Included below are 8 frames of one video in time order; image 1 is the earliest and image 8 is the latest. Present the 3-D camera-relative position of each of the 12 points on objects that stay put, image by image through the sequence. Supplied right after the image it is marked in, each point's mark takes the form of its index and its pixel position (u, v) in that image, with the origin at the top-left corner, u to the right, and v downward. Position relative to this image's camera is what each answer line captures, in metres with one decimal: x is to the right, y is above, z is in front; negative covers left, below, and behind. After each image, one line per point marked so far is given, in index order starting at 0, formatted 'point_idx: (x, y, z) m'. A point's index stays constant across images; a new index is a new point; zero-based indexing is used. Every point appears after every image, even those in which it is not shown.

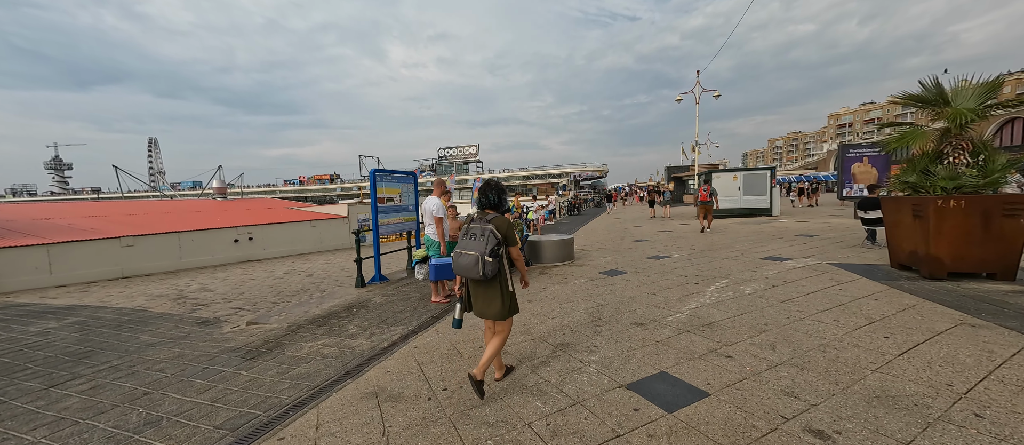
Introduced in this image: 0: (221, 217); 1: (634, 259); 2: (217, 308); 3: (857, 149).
0: (-11.9, +0.2, +14.5) m
1: (+2.6, -0.8, +7.8) m
2: (-4.9, -1.4, +5.9) m
3: (+12.2, +2.7, +12.8) m
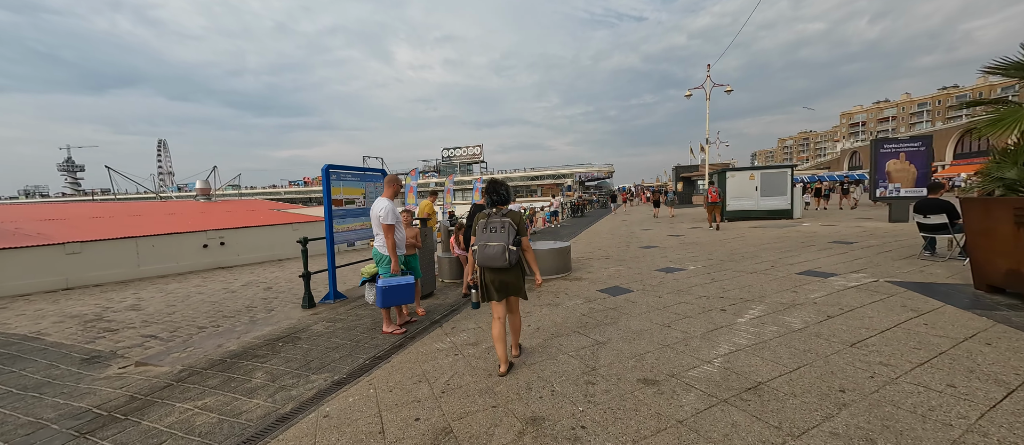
0: (-12.0, +0.1, +13.5) m
1: (+2.3, -0.9, +6.5) m
2: (-5.2, -1.5, +4.8) m
3: (+12.0, +2.5, +11.4) m
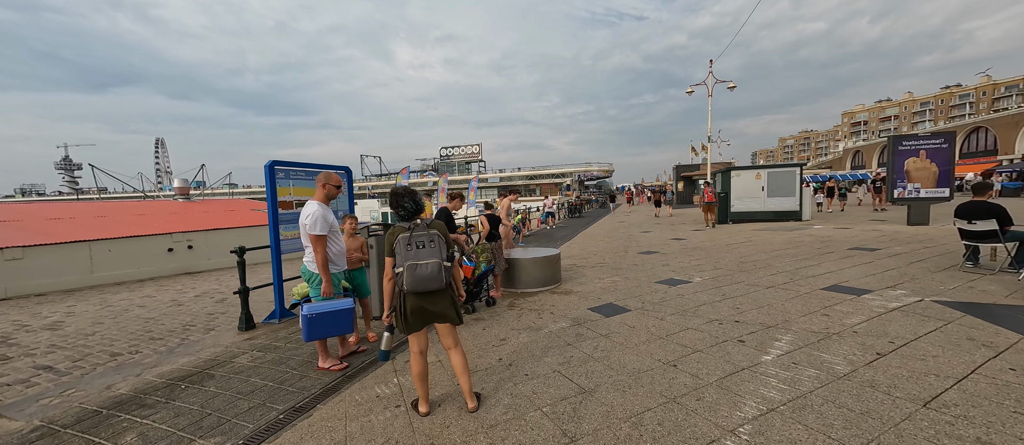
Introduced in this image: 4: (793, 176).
0: (-12.4, 0.0, +12.7) m
1: (+2.0, -1.0, +5.7) m
2: (-5.5, -1.6, +4.0) m
3: (+11.7, +2.4, +10.6) m
4: (+10.7, +1.8, +13.7) m
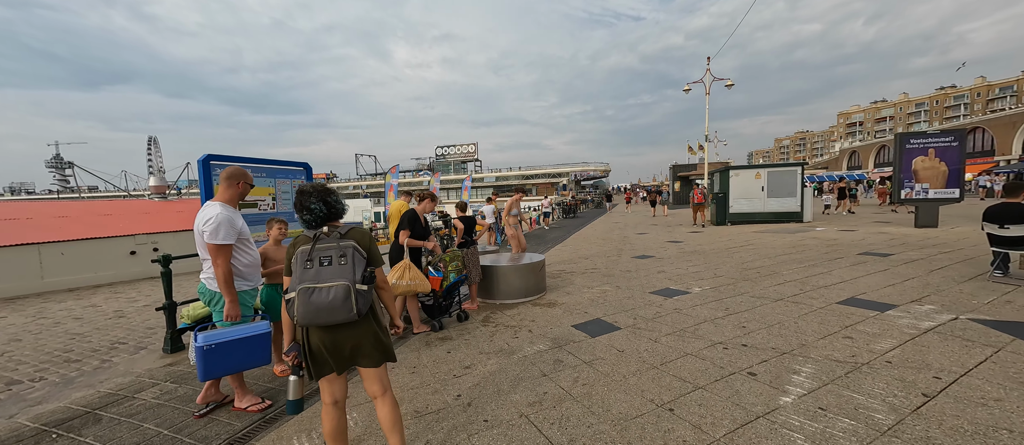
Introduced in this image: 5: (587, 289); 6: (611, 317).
0: (-12.7, 0.0, +12.0) m
1: (+1.7, -1.1, +5.1) m
2: (-5.8, -1.6, +3.3) m
3: (+11.4, +2.4, +10.0) m
4: (+10.3, +1.7, +13.1) m
5: (+1.2, -1.1, +5.8) m
6: (+1.2, -1.2, +4.4) m
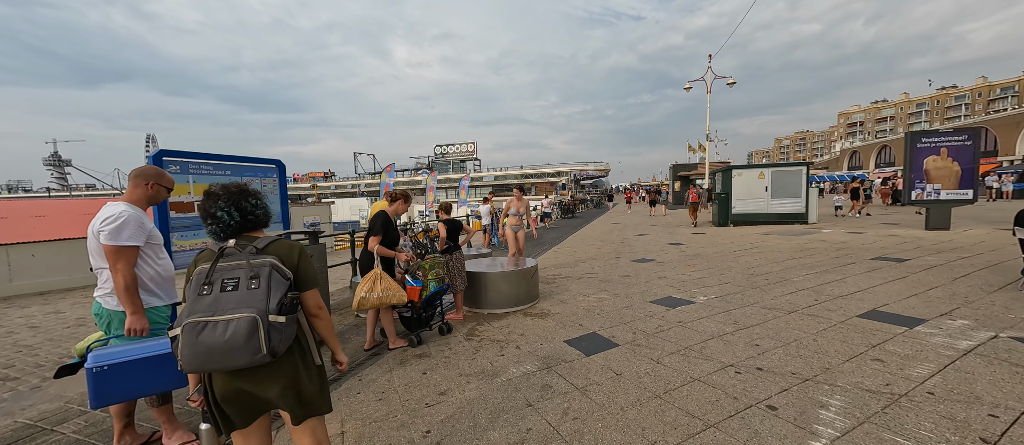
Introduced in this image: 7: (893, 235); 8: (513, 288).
0: (-12.9, 0.0, +11.5) m
1: (+1.5, -1.1, +4.7) m
2: (-6.0, -1.7, +2.9) m
3: (+11.2, +2.3, +9.6) m
4: (+10.1, +1.7, +12.7) m
5: (+1.1, -1.1, +5.4) m
6: (+1.1, -1.2, +4.0) m
7: (+9.8, -0.3, +9.2) m
8: (0.0, -0.9, +5.0) m
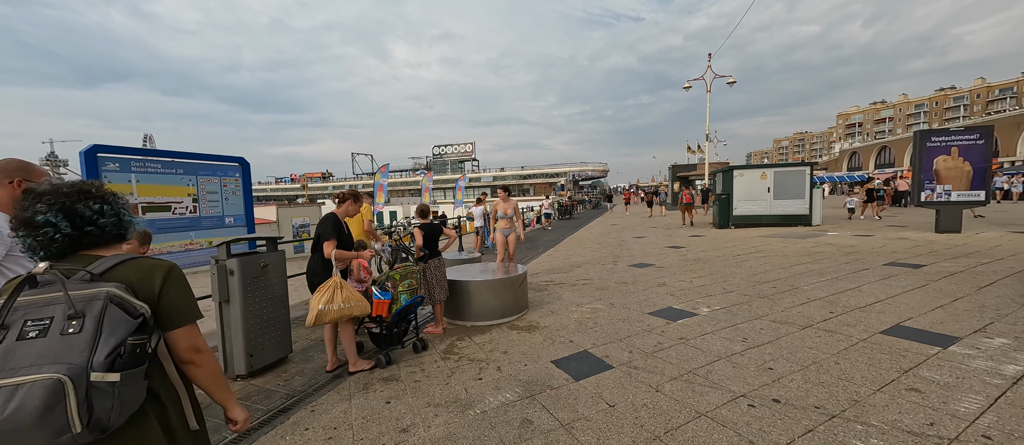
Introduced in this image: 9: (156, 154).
0: (-13.1, 0.0, +11.1) m
1: (+1.3, -1.2, +4.3) m
2: (-6.1, -1.7, +2.4) m
3: (+11.0, +2.3, +9.2) m
4: (+9.9, +1.6, +12.3) m
5: (+0.9, -1.2, +5.0) m
6: (+0.9, -1.2, +3.5) m
7: (+9.6, -0.4, +8.8) m
8: (-0.2, -0.9, +4.5) m
9: (-3.7, +0.7, +3.8) m
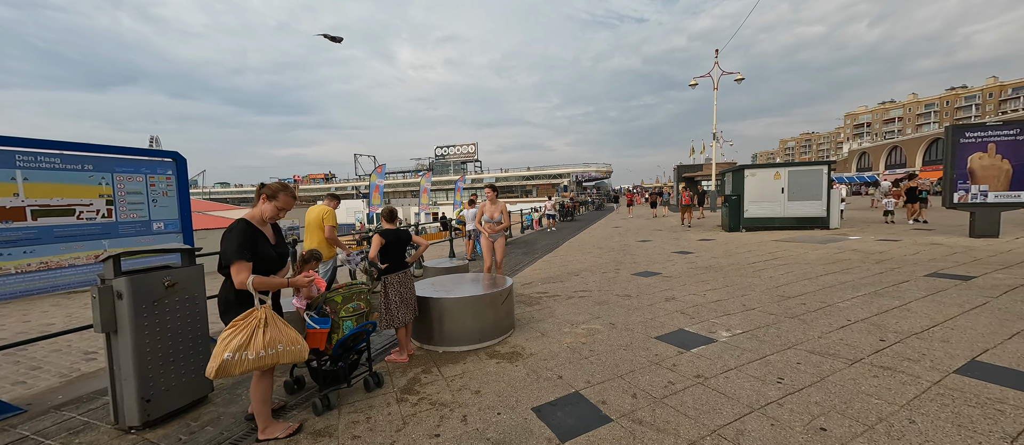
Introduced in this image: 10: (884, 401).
0: (-13.2, -0.1, +10.5) m
1: (+1.1, -1.2, +3.5) m
2: (-6.4, -1.8, +1.8) m
3: (+10.9, +2.2, +8.4) m
4: (+9.8, +1.5, +11.5) m
5: (+0.7, -1.2, +4.2) m
6: (+0.7, -1.3, +2.8) m
7: (+9.4, -0.5, +8.0) m
8: (-0.4, -1.0, +3.8) m
9: (-3.9, +0.7, +3.1) m
10: (+2.5, -1.2, +2.4) m
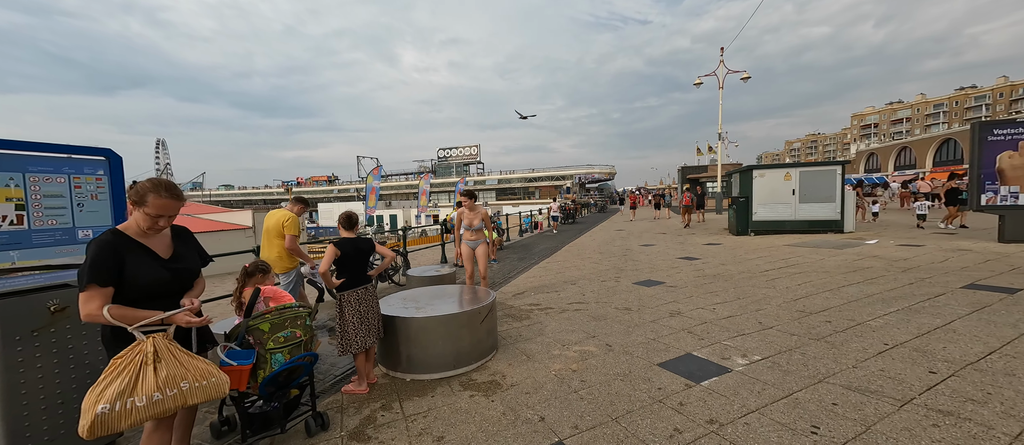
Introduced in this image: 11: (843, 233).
0: (-13.3, -0.2, +10.1) m
1: (+1.0, -1.3, +3.0) m
2: (-6.6, -1.8, +1.3) m
3: (+10.7, +2.1, +7.8) m
4: (+9.7, +1.4, +10.9) m
5: (+0.5, -1.3, +3.7) m
6: (+0.5, -1.4, +2.3) m
7: (+9.3, -0.5, +7.4) m
8: (-0.6, -1.1, +3.3) m
9: (-4.1, +0.6, +2.6) m
10: (+2.3, -1.2, +1.8) m
11: (+9.9, -0.3, +10.7) m
